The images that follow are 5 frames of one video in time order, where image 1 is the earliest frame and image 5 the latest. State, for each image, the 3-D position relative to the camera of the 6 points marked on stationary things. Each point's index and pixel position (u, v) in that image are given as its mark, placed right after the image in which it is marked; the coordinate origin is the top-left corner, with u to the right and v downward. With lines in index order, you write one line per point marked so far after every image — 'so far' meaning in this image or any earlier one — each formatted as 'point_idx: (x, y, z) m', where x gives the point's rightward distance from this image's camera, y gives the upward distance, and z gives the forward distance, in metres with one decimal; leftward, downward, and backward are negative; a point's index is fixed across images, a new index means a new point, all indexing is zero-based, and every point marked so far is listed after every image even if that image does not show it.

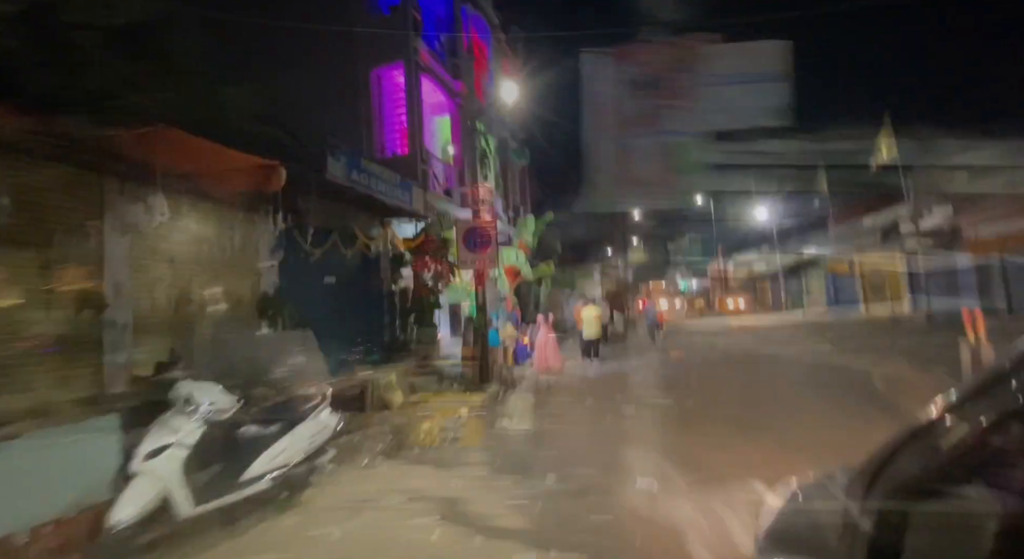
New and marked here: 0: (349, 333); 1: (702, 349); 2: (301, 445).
0: (-3.6, -1.2, +11.0) m
1: (+5.9, -2.2, +15.4) m
2: (-2.0, -1.6, +4.8) m
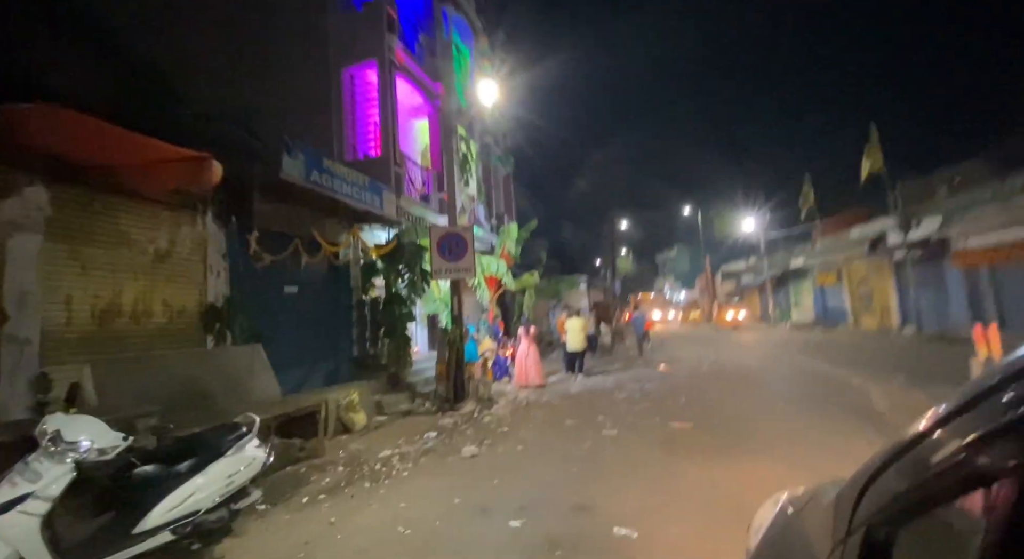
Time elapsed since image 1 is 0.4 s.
0: (-4.1, -1.4, +10.3) m
1: (+5.3, -2.5, +14.8) m
2: (-2.4, -1.7, +4.0) m
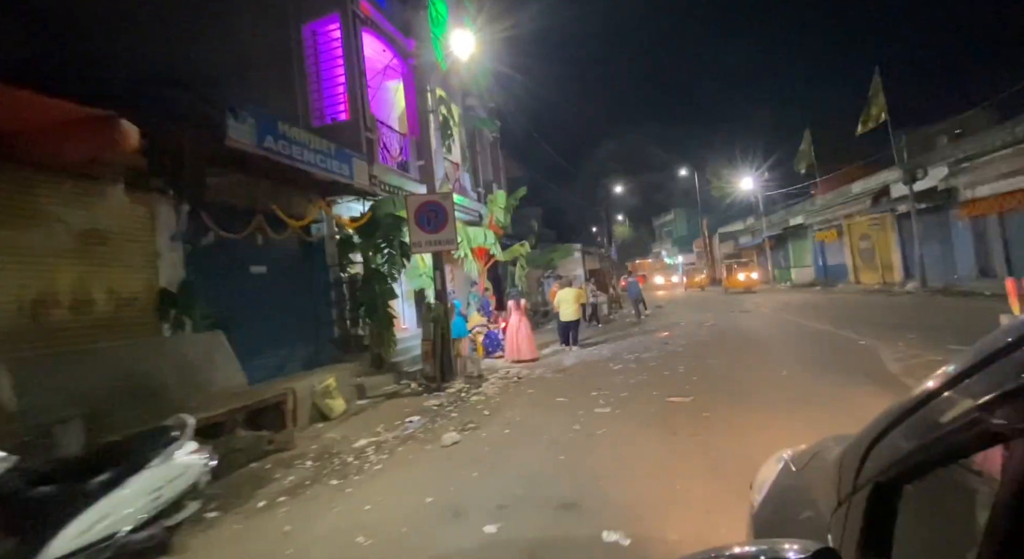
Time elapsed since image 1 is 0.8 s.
0: (-4.3, -1.0, +9.6) m
1: (+5.1, -1.4, +14.3) m
2: (-2.6, -1.5, +3.4) m
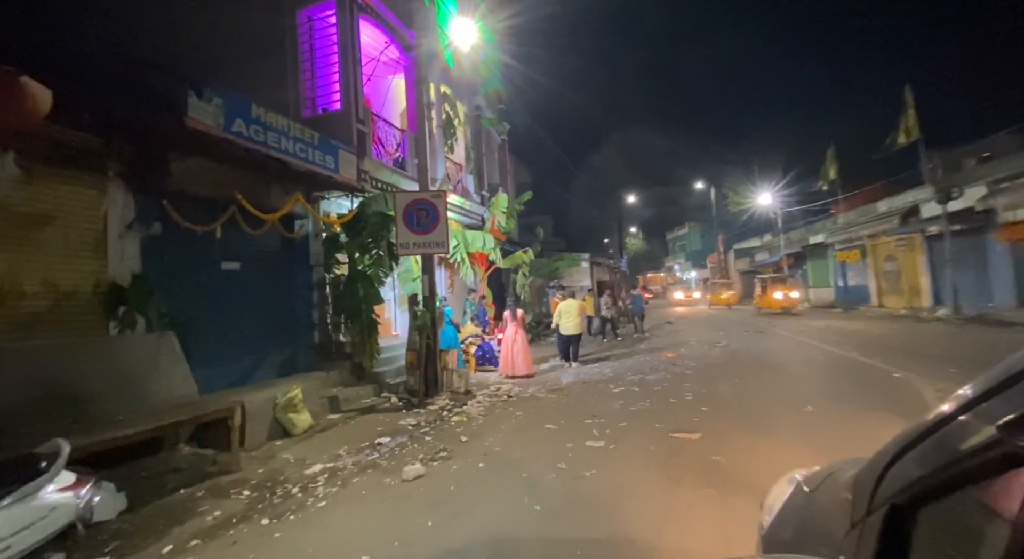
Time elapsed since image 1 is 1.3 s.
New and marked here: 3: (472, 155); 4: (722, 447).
0: (-4.5, -0.9, +8.9) m
1: (+5.0, -1.8, +13.3) m
2: (-2.9, -1.5, +2.6) m
3: (-1.2, +3.8, +15.3) m
4: (+2.3, -1.9, +5.5) m
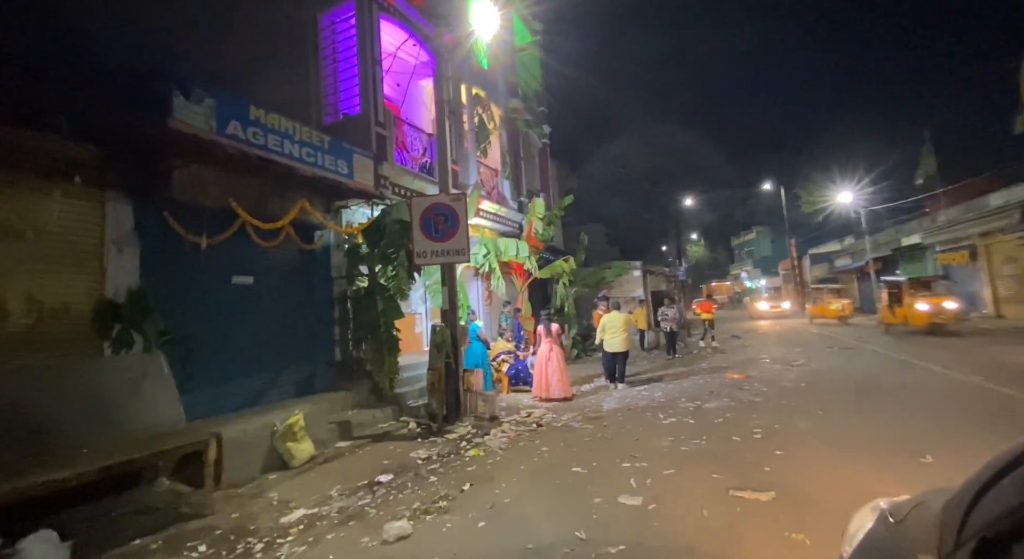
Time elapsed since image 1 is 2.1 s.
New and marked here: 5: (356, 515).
0: (-3.9, -1.2, +8.4) m
1: (+6.0, -2.0, +11.6) m
2: (-3.1, -1.6, +1.9) m
3: (0.0, +3.5, +14.5) m
4: (+2.4, -1.9, +4.1) m
5: (-1.5, -2.2, +4.7) m
